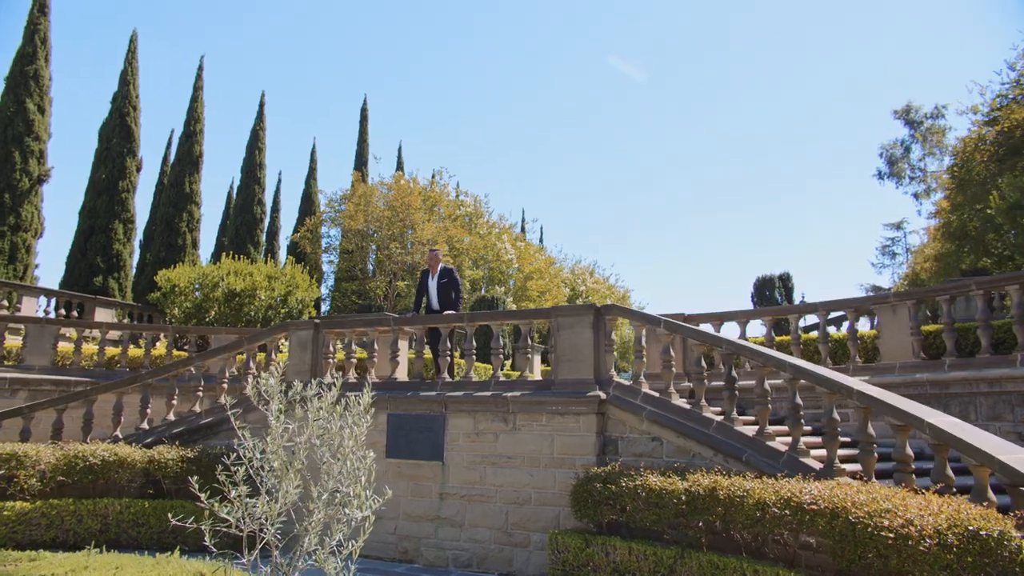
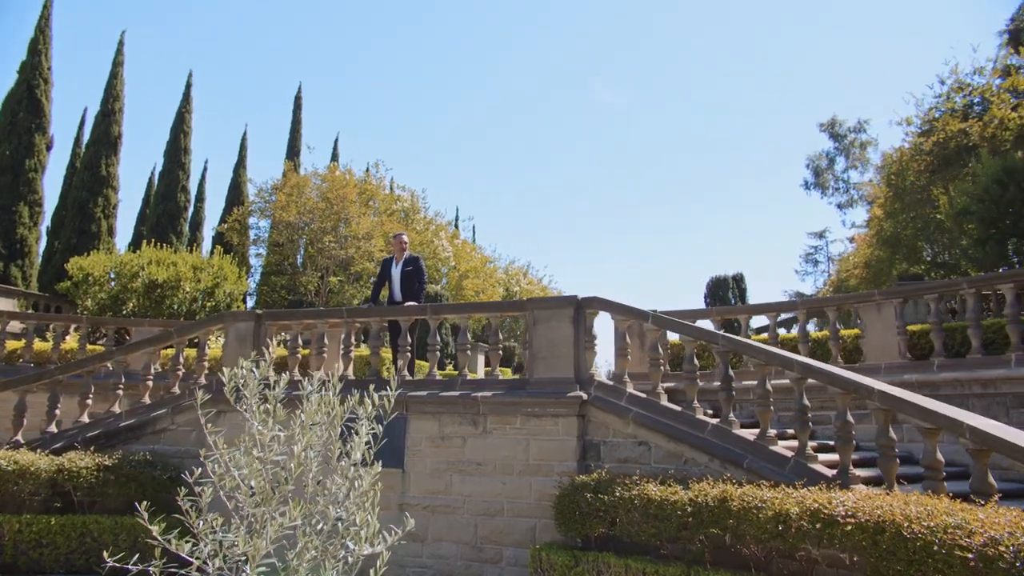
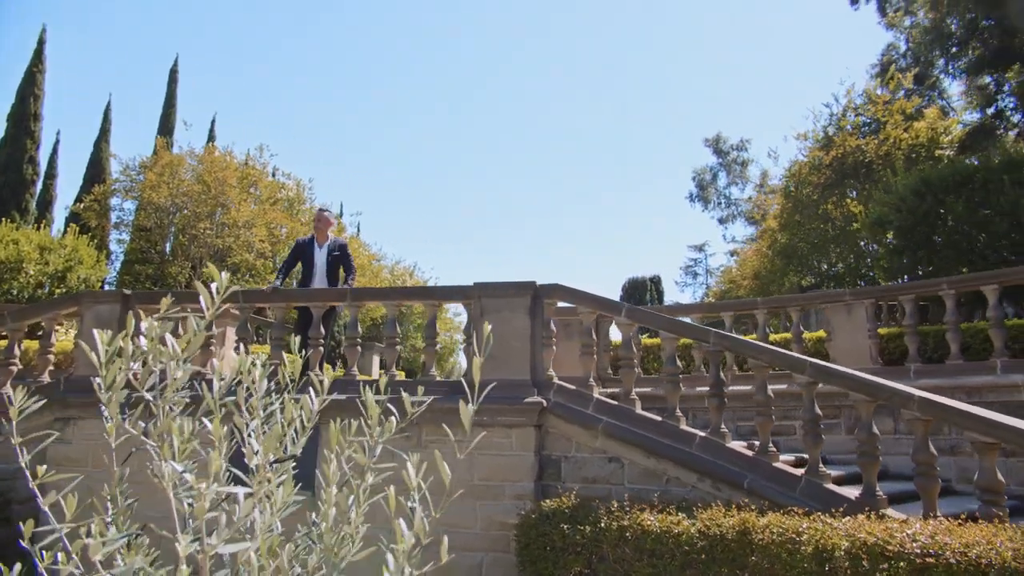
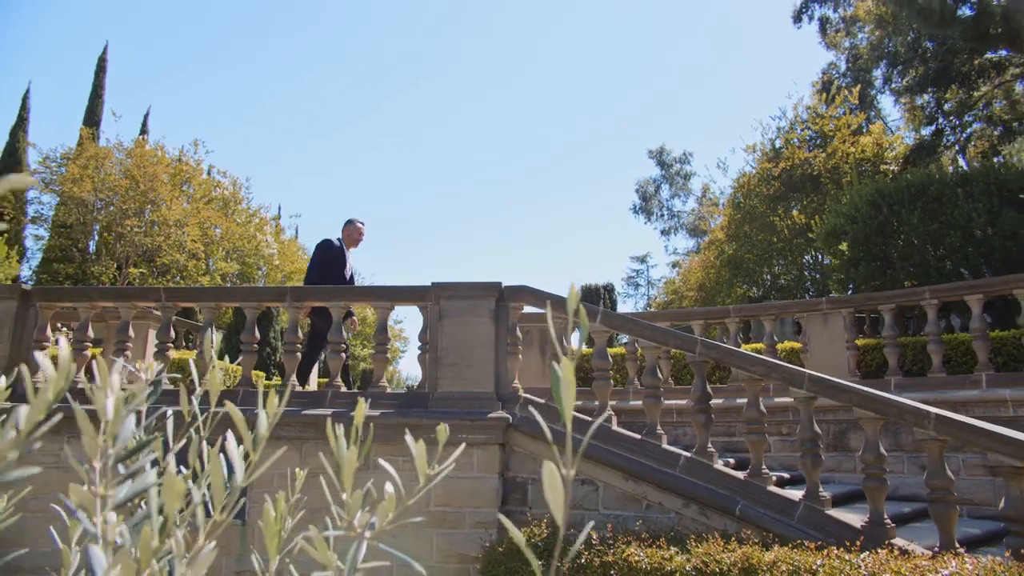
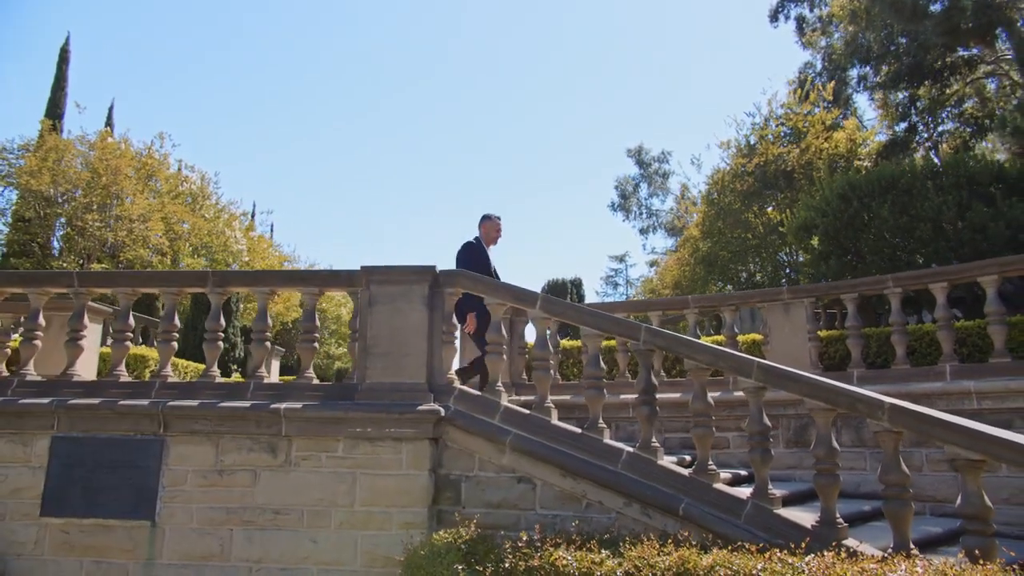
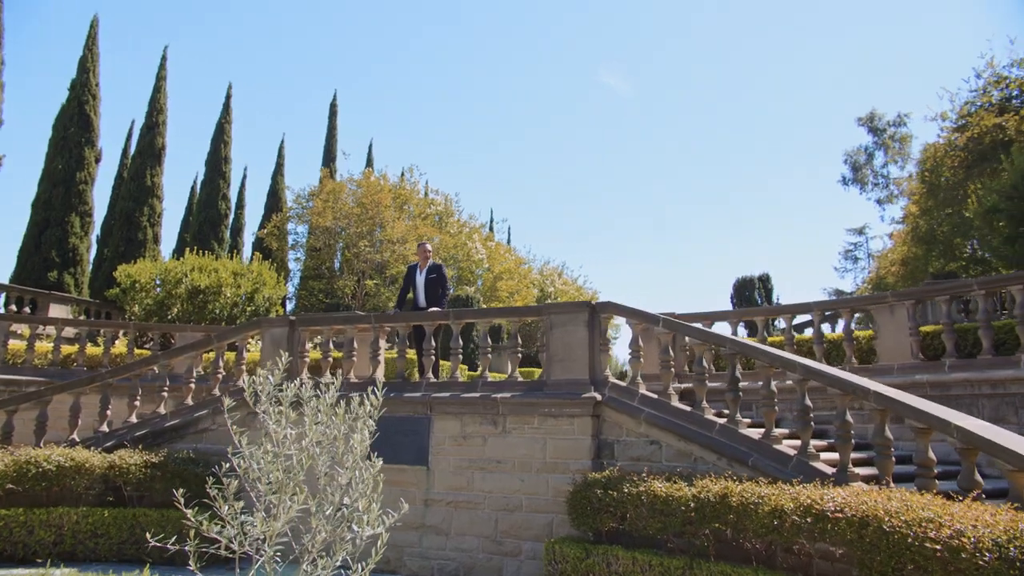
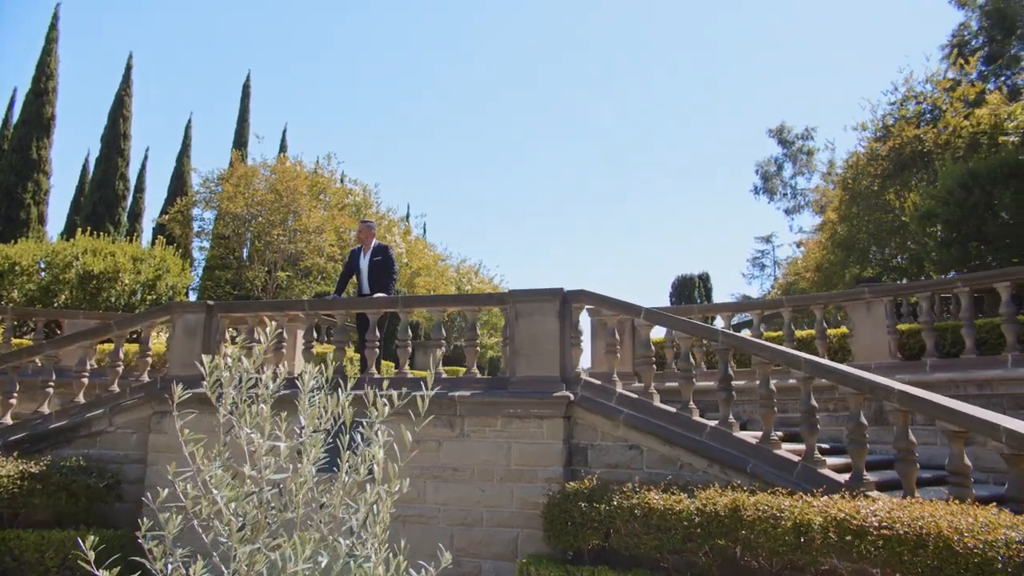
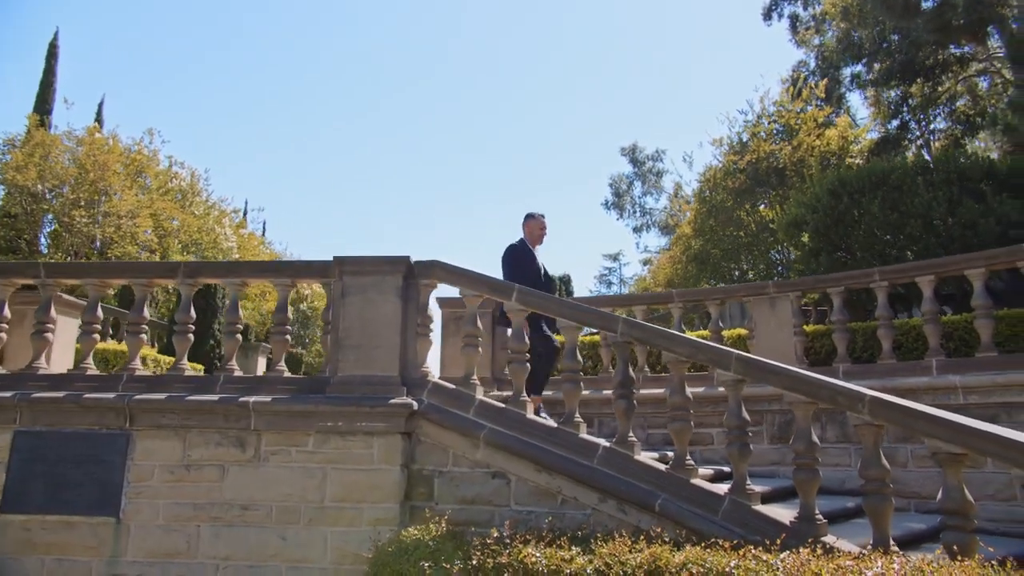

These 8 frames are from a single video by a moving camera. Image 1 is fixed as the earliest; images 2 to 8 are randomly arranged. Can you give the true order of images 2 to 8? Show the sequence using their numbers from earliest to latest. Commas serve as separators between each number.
6, 2, 7, 3, 4, 5, 8
